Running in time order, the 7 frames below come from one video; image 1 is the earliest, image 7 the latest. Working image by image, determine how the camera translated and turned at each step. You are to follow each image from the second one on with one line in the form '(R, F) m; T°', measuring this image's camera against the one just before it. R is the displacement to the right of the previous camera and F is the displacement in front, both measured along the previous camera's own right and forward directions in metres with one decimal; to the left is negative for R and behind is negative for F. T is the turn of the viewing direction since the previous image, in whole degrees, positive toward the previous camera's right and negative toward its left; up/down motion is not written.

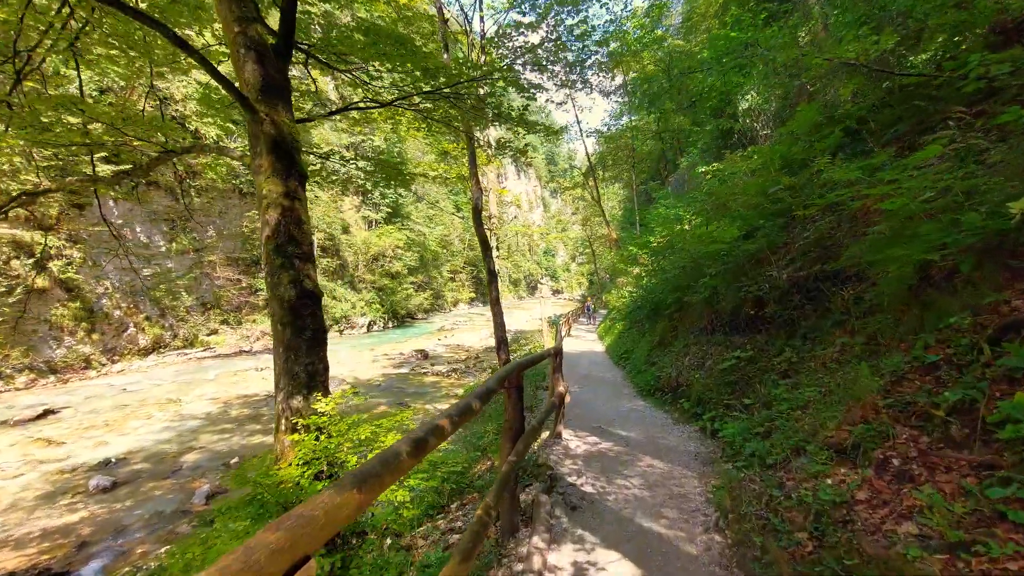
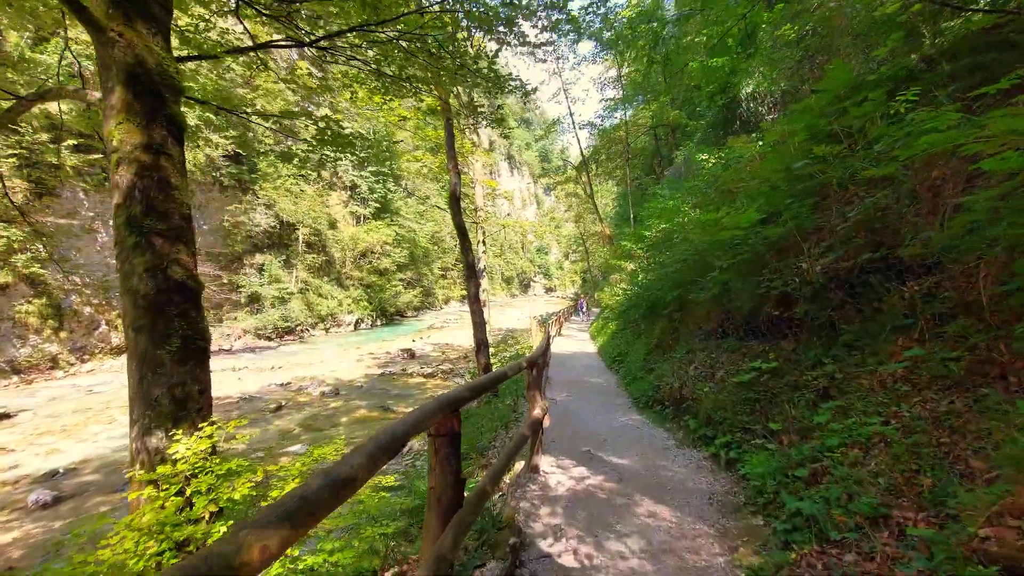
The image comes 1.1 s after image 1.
(+0.1, +0.6) m; +1°
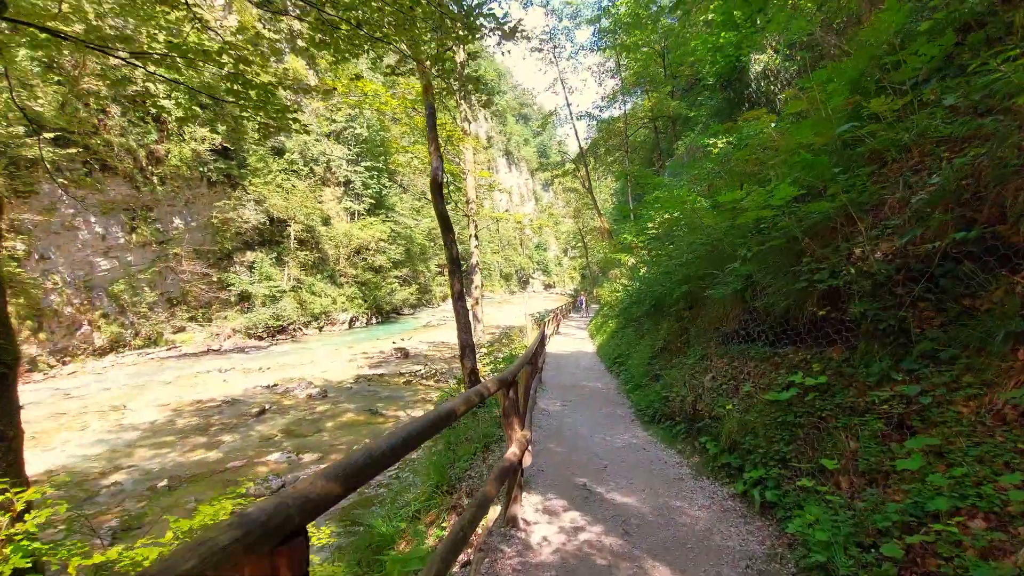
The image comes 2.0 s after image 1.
(+0.1, +0.5) m; 0°
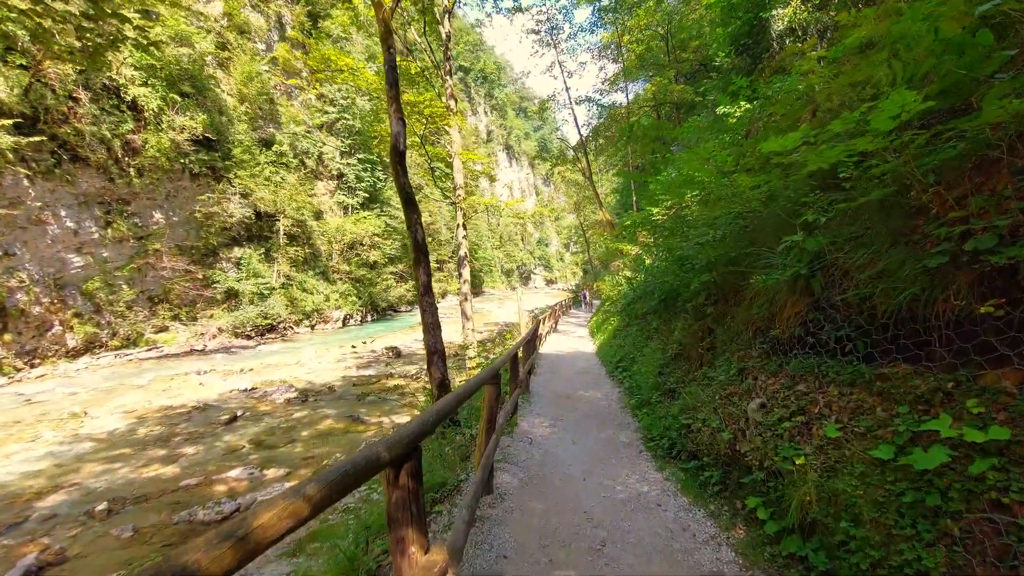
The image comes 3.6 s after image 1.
(+0.2, +0.8) m; 0°
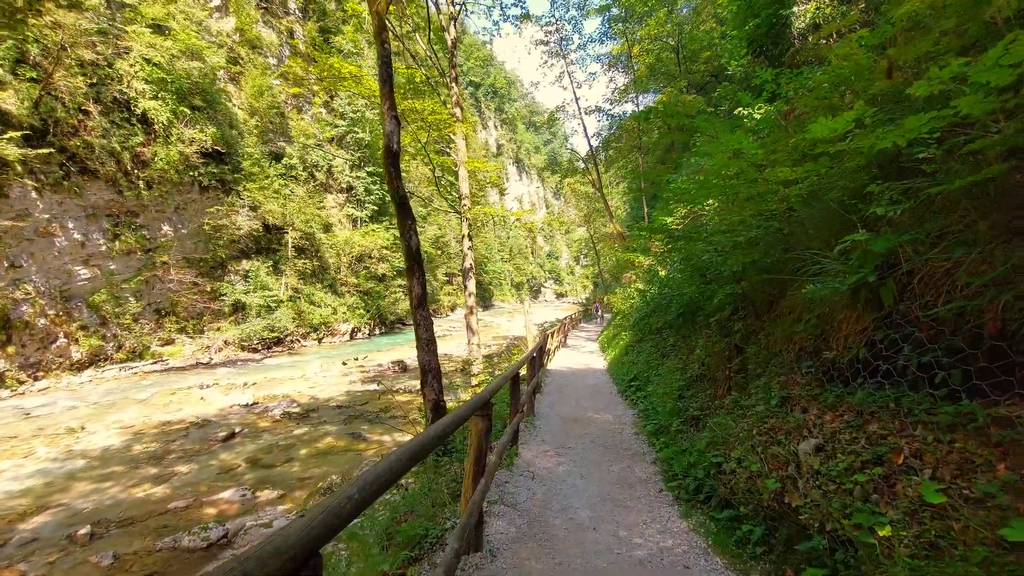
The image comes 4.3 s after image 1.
(0.0, +0.3) m; -1°
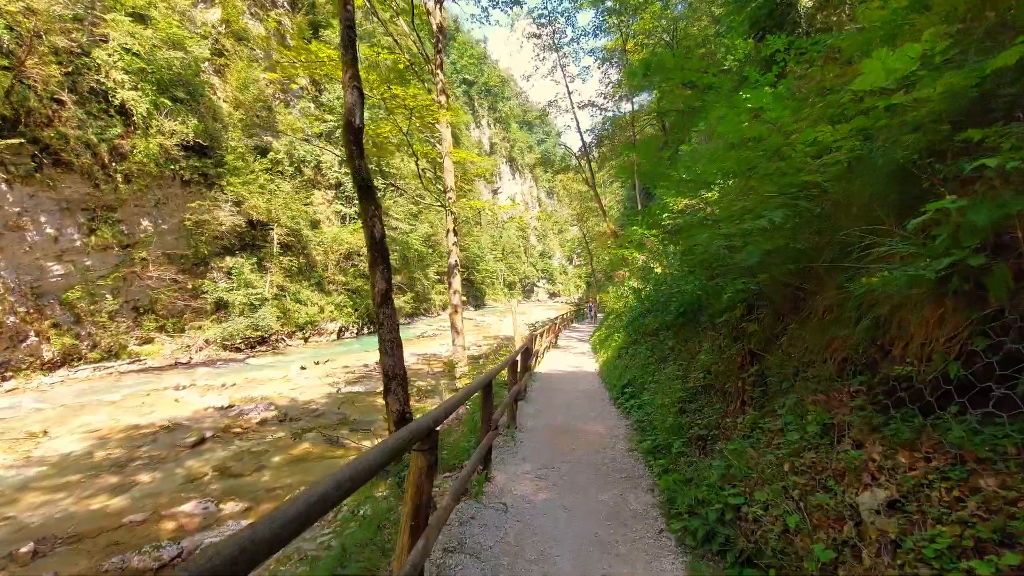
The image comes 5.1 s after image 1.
(+0.1, +0.4) m; +1°
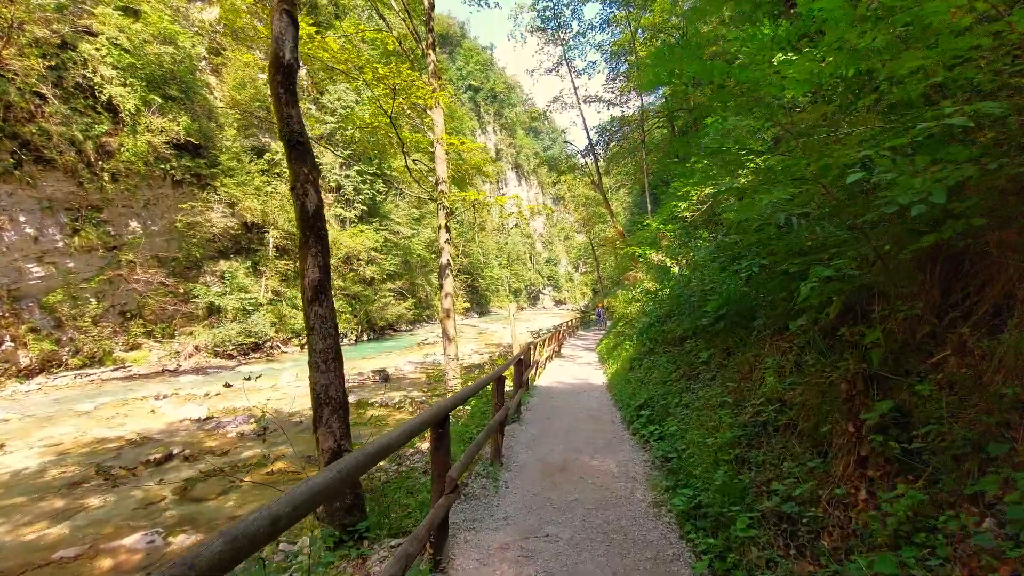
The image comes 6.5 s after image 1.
(+0.1, +0.8) m; -1°
